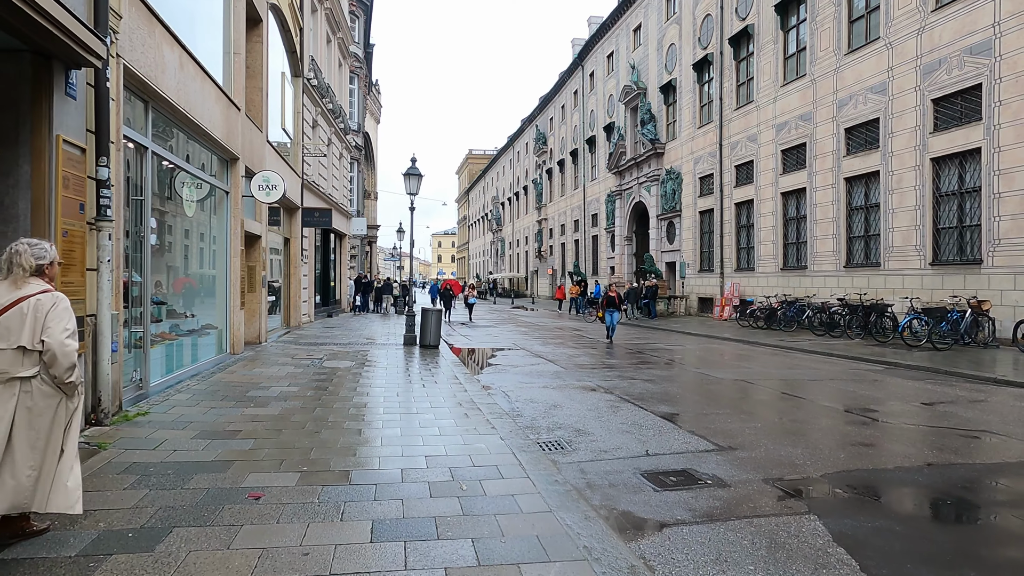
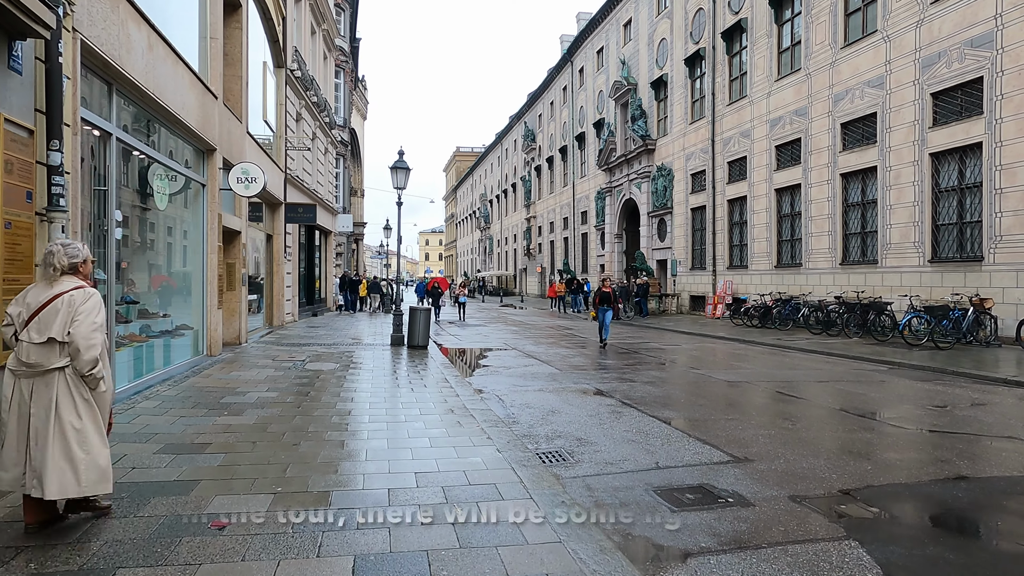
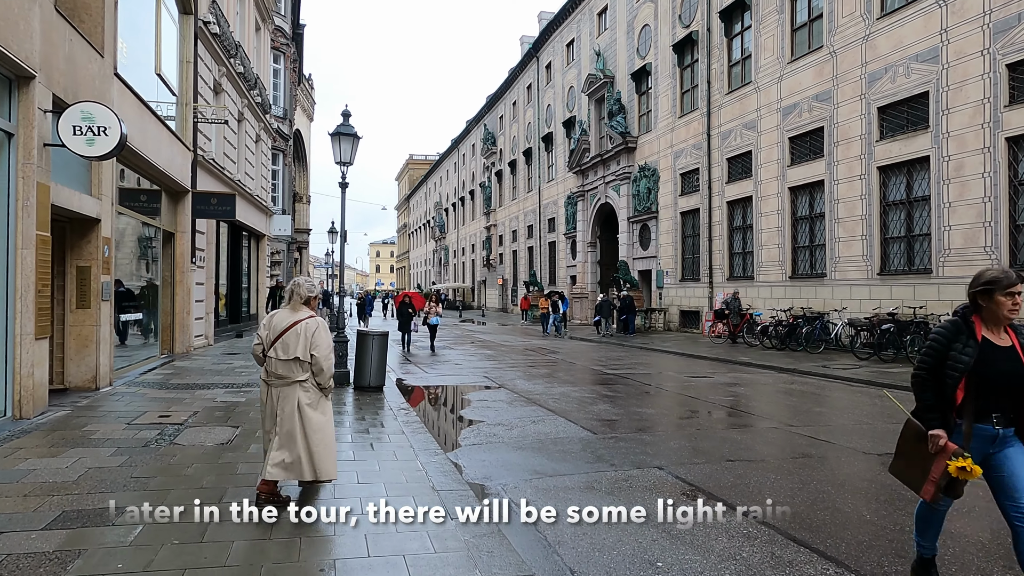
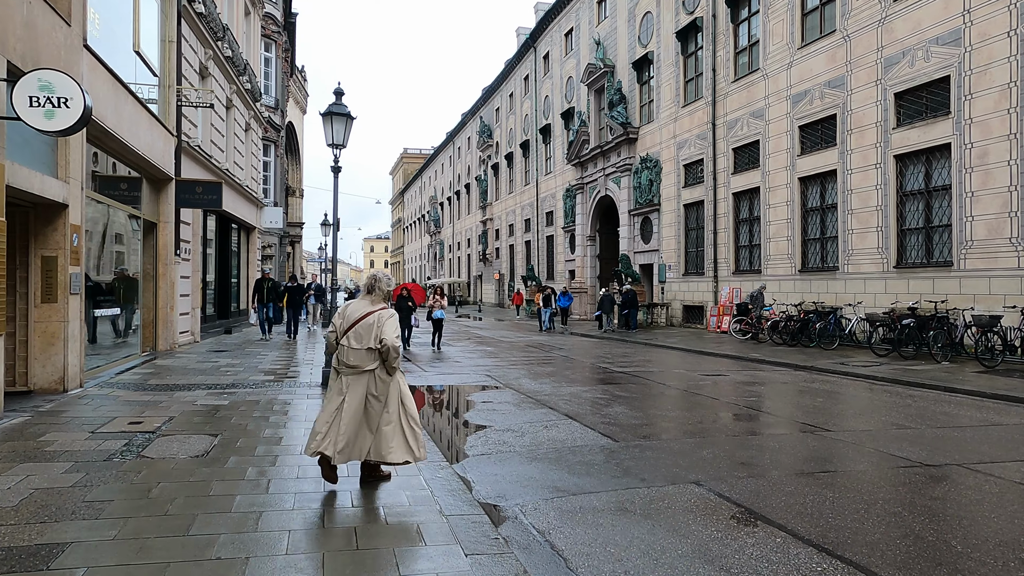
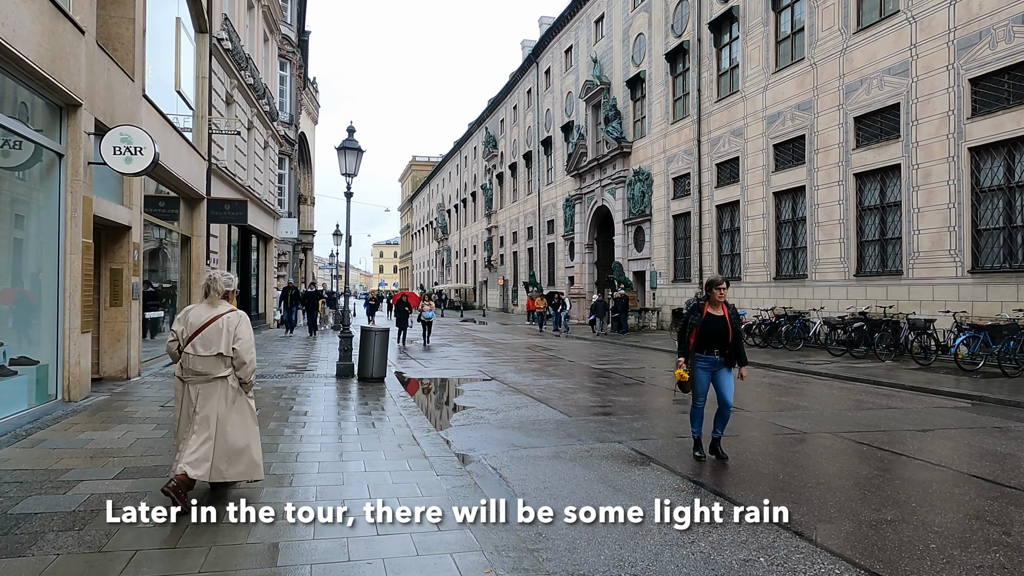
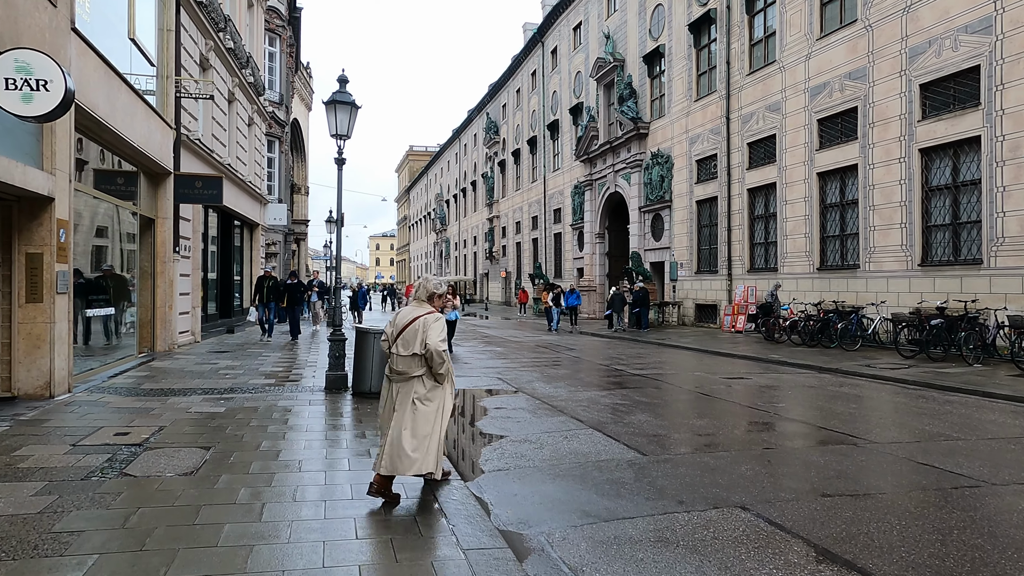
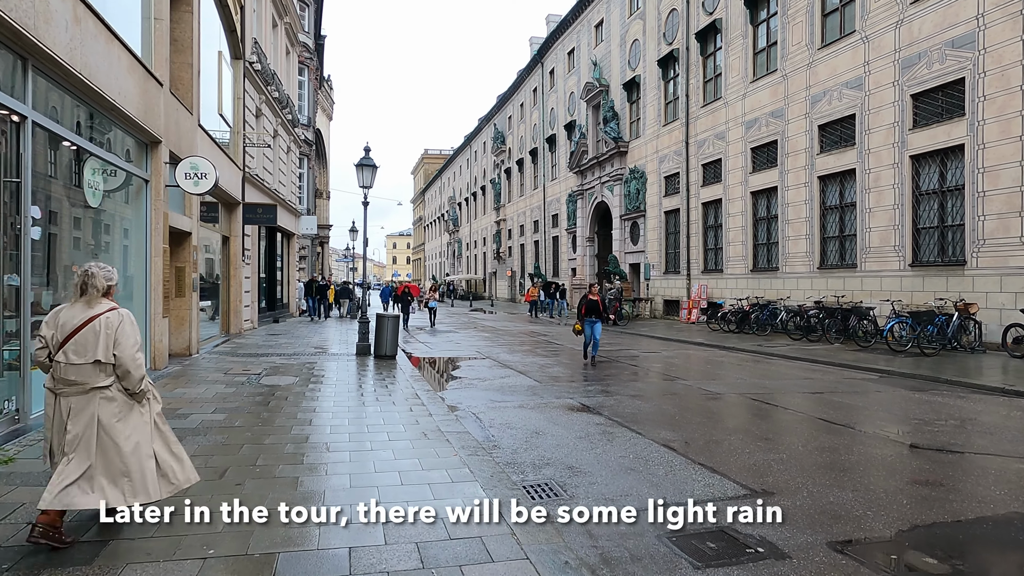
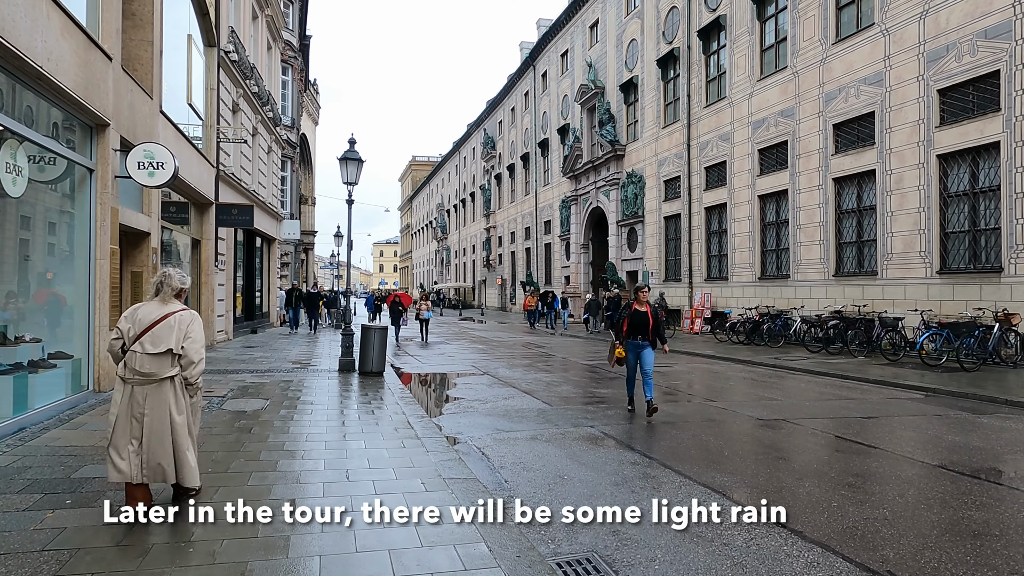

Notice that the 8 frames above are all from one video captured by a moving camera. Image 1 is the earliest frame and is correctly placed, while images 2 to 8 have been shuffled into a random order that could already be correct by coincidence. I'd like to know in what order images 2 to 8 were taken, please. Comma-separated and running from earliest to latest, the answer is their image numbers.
2, 7, 8, 5, 3, 4, 6
